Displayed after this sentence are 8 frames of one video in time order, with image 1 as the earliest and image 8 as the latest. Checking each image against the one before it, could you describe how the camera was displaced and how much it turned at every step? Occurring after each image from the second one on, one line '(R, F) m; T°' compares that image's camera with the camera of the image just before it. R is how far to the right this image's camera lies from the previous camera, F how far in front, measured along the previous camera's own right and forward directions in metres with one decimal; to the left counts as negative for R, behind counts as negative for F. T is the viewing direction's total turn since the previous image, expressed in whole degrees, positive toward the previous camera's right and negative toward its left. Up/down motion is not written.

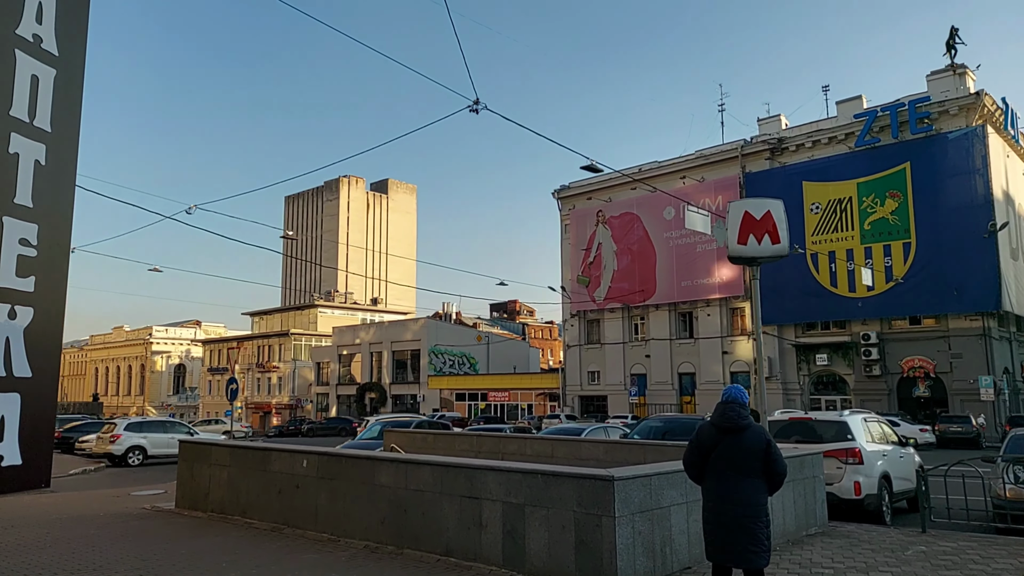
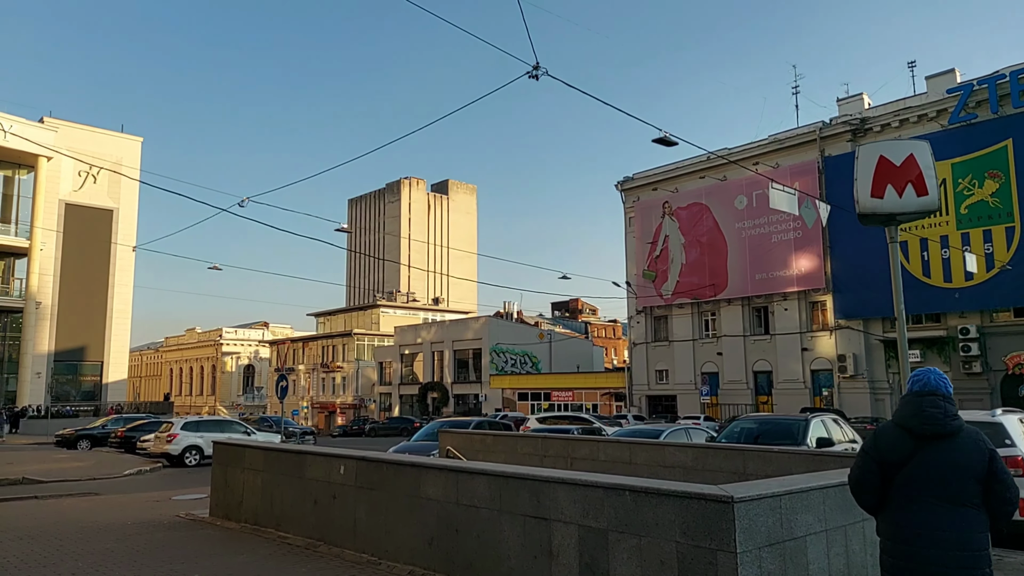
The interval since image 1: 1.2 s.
(-0.1, +1.5) m; -5°
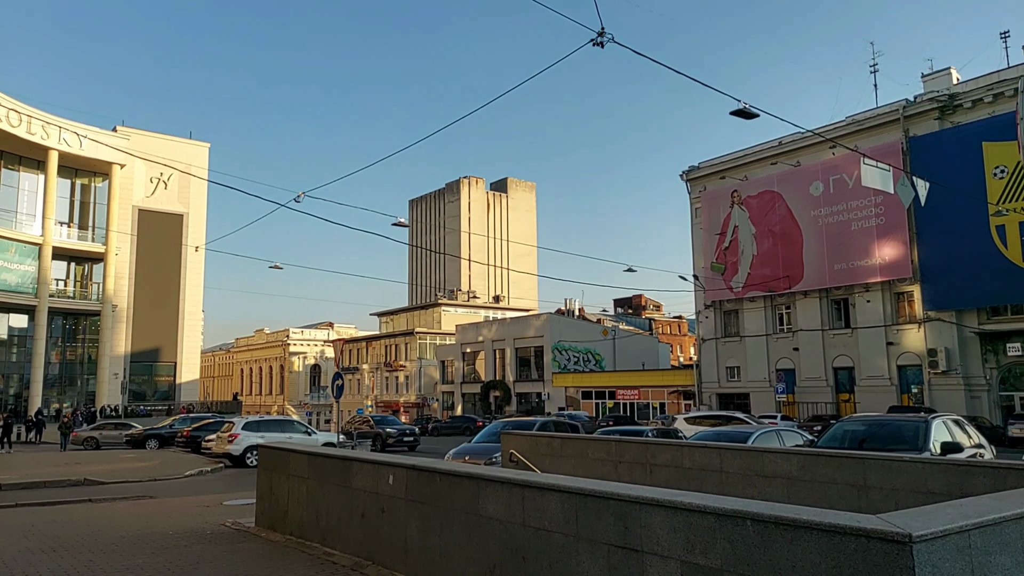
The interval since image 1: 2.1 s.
(-0.1, +1.1) m; -5°
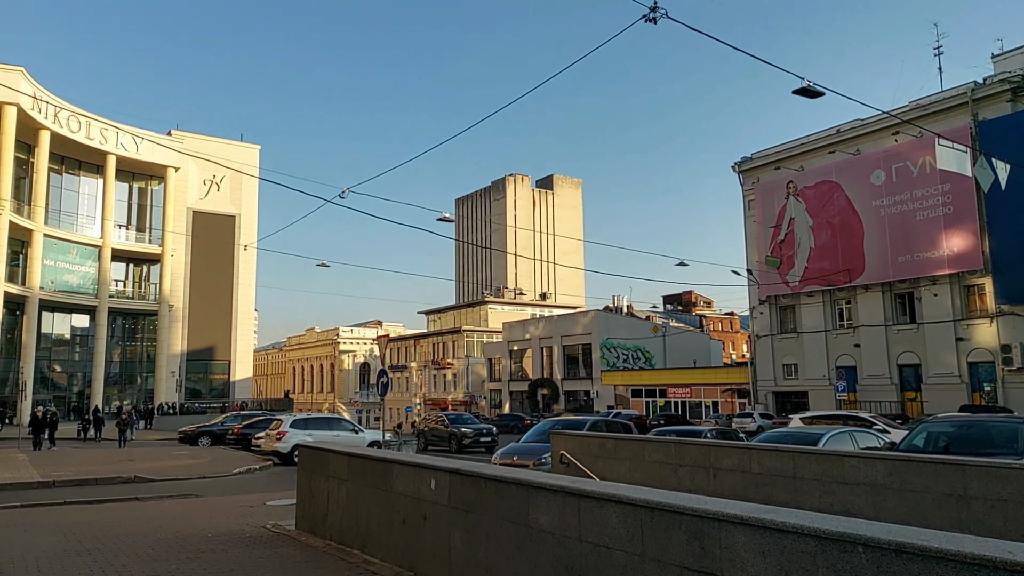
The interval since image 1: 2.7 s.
(0.0, +0.6) m; -4°
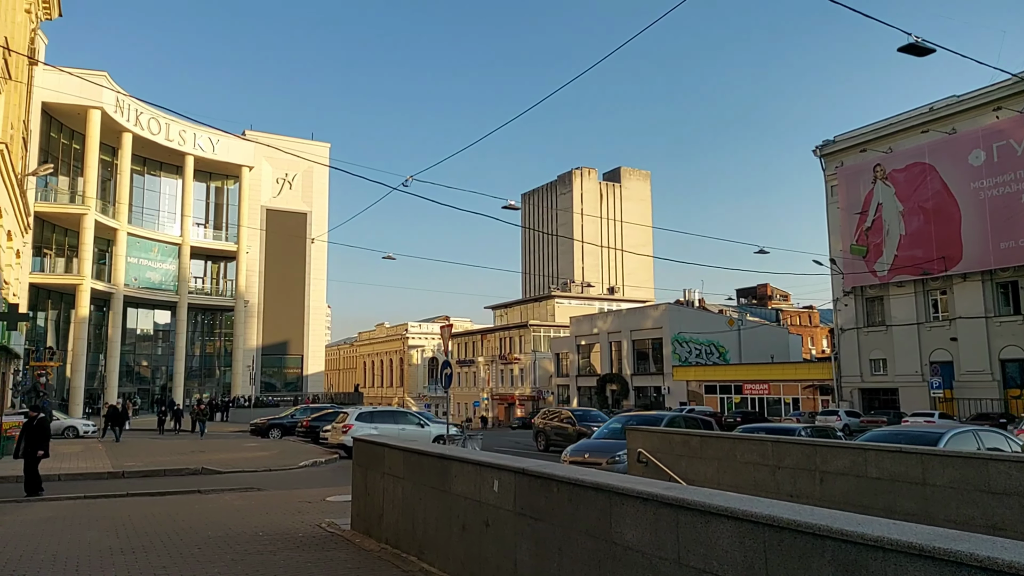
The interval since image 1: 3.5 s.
(-0.1, +0.9) m; -5°
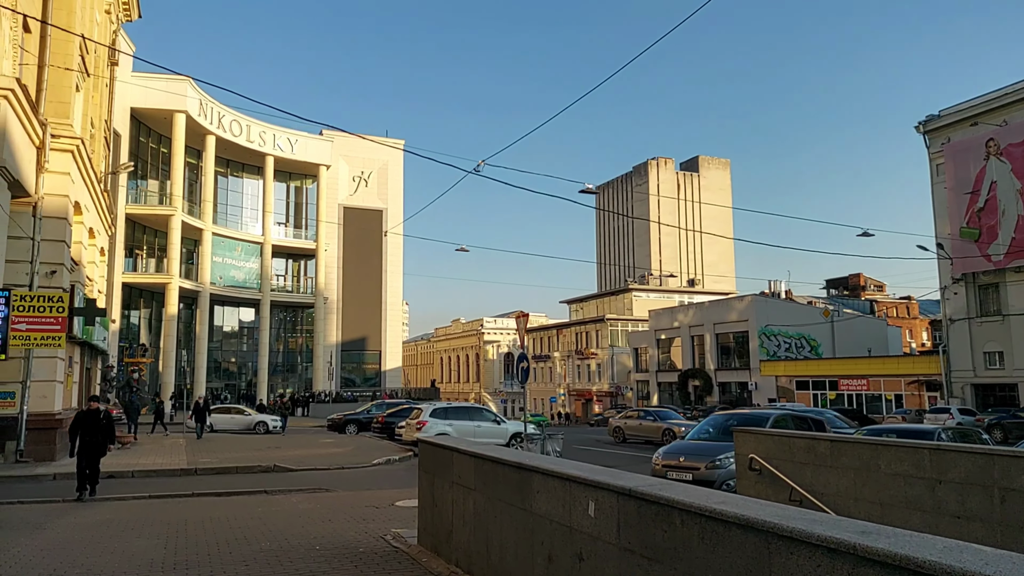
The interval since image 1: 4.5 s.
(-0.1, +1.2) m; -6°
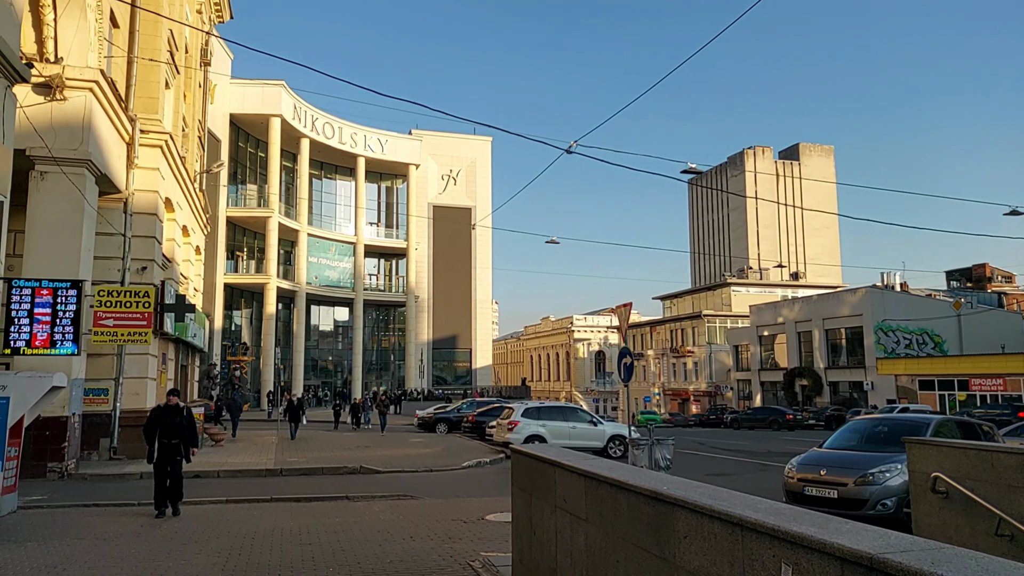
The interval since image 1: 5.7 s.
(-0.2, +1.4) m; -7°
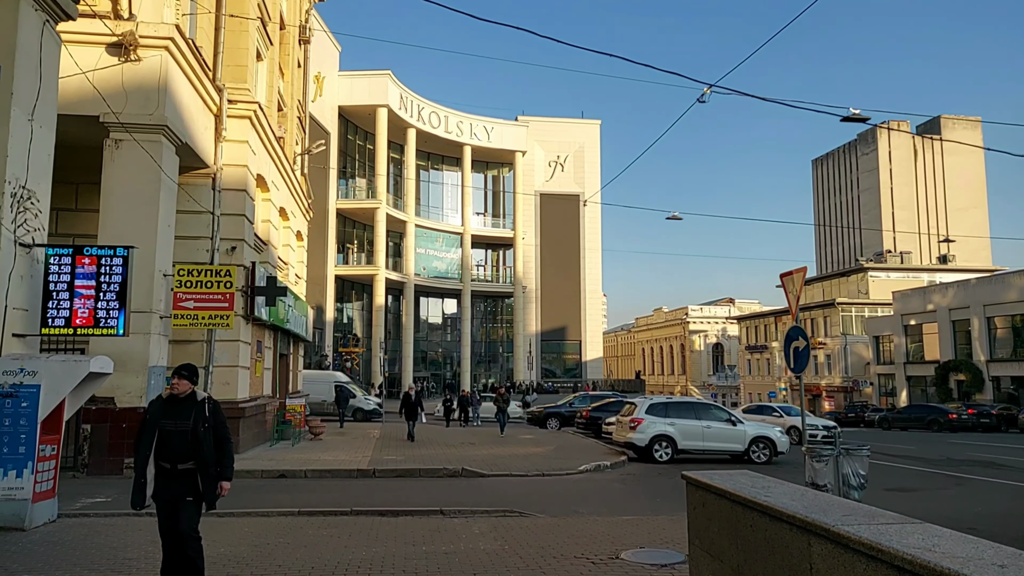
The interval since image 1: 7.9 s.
(-0.3, +2.5) m; -8°
